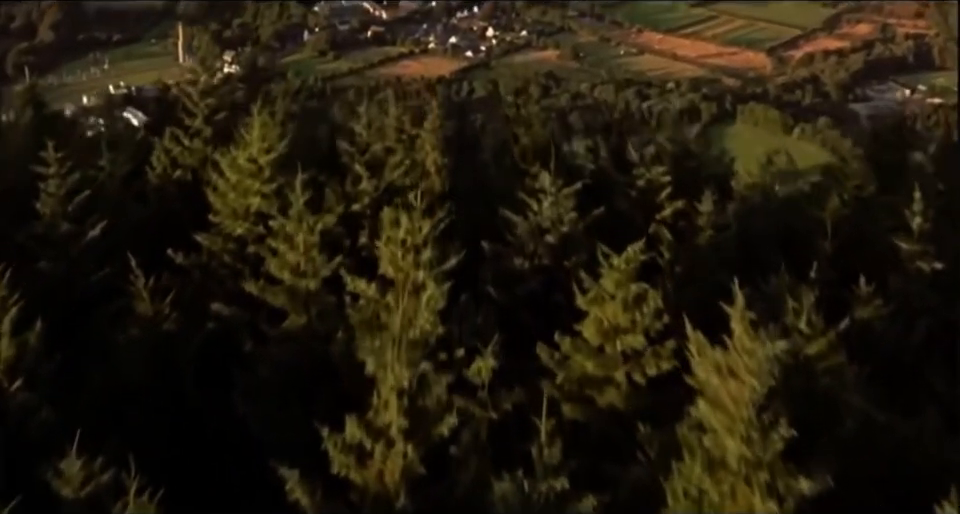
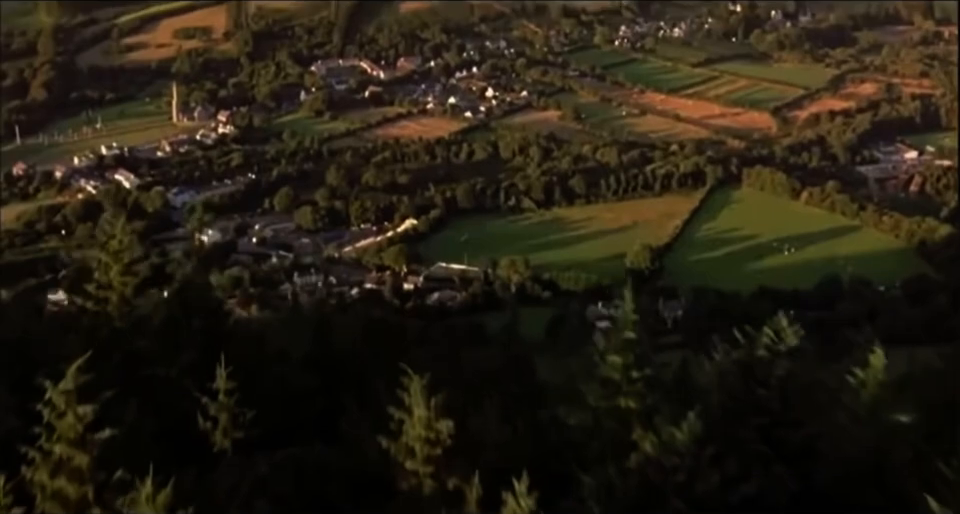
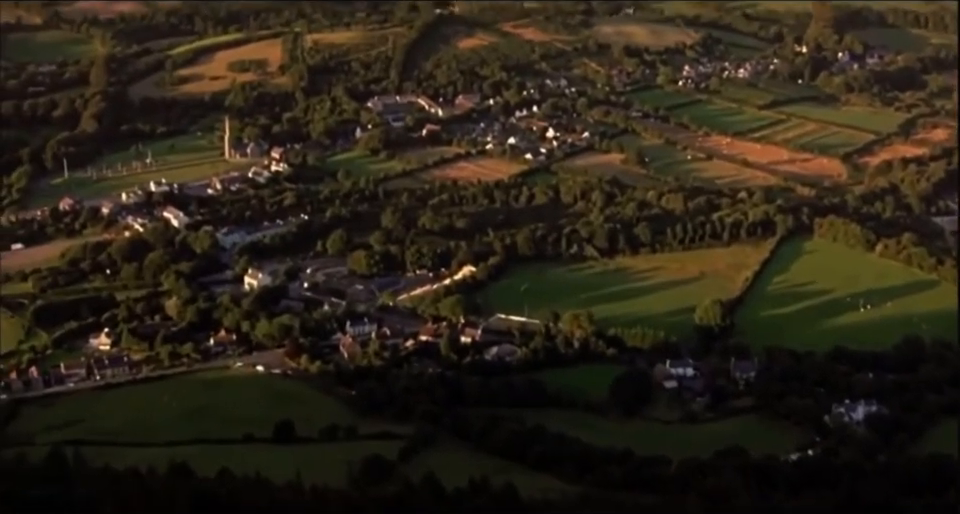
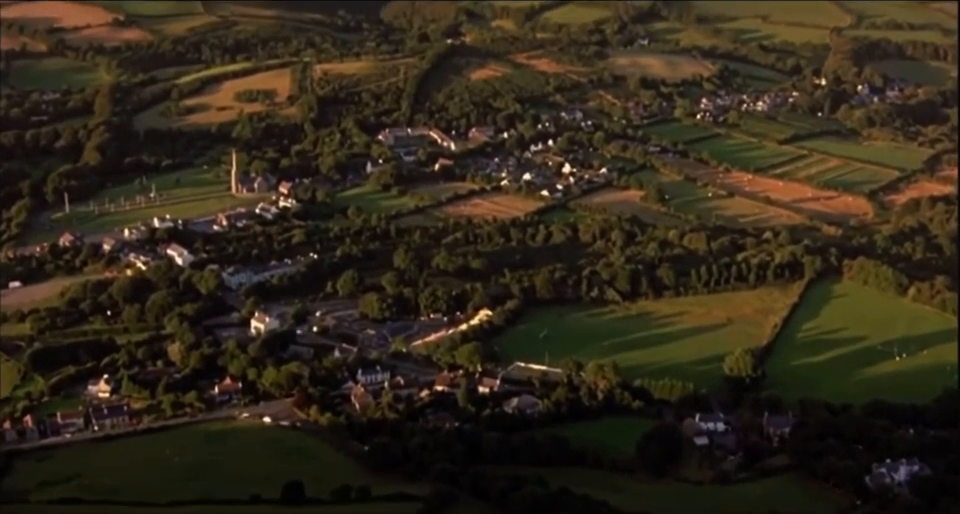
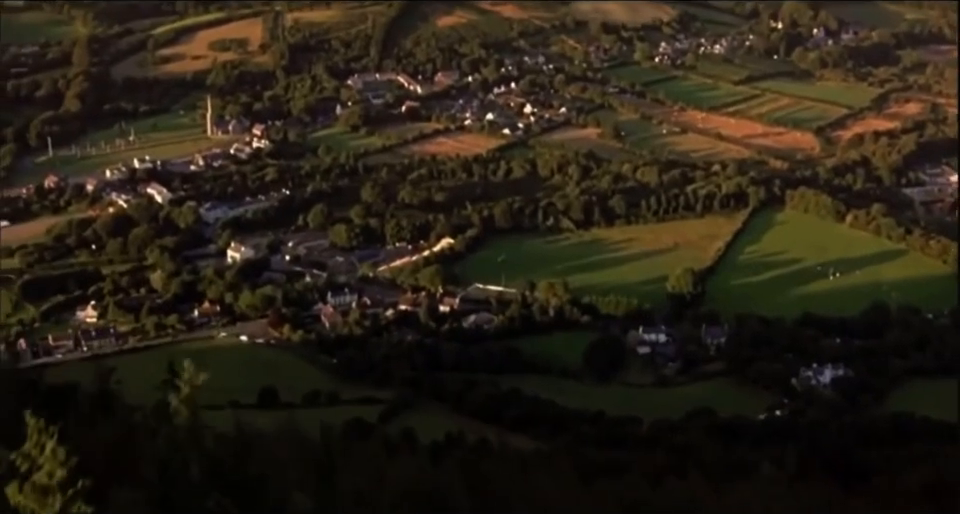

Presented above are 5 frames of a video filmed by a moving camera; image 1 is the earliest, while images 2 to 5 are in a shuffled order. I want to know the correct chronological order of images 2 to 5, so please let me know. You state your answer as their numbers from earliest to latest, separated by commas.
2, 5, 3, 4
